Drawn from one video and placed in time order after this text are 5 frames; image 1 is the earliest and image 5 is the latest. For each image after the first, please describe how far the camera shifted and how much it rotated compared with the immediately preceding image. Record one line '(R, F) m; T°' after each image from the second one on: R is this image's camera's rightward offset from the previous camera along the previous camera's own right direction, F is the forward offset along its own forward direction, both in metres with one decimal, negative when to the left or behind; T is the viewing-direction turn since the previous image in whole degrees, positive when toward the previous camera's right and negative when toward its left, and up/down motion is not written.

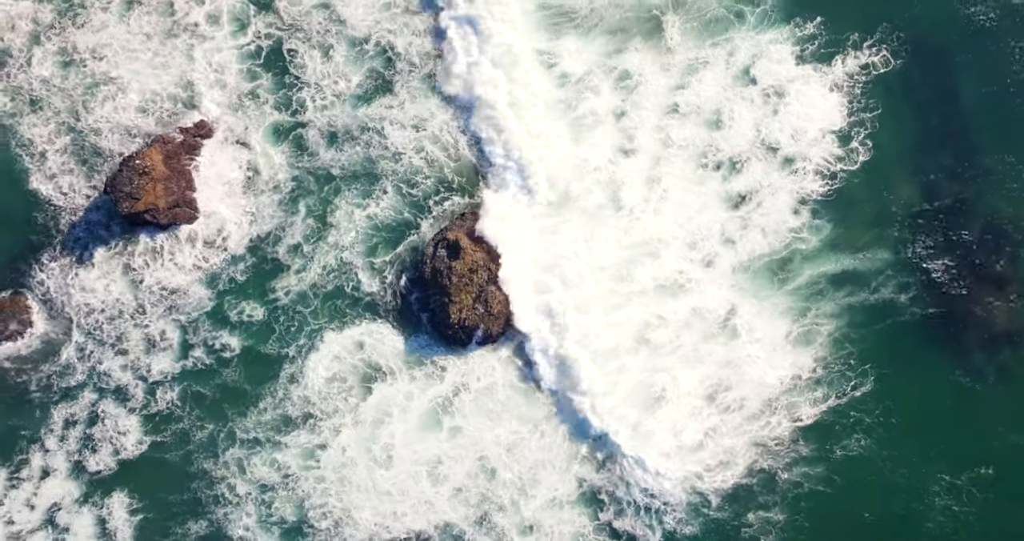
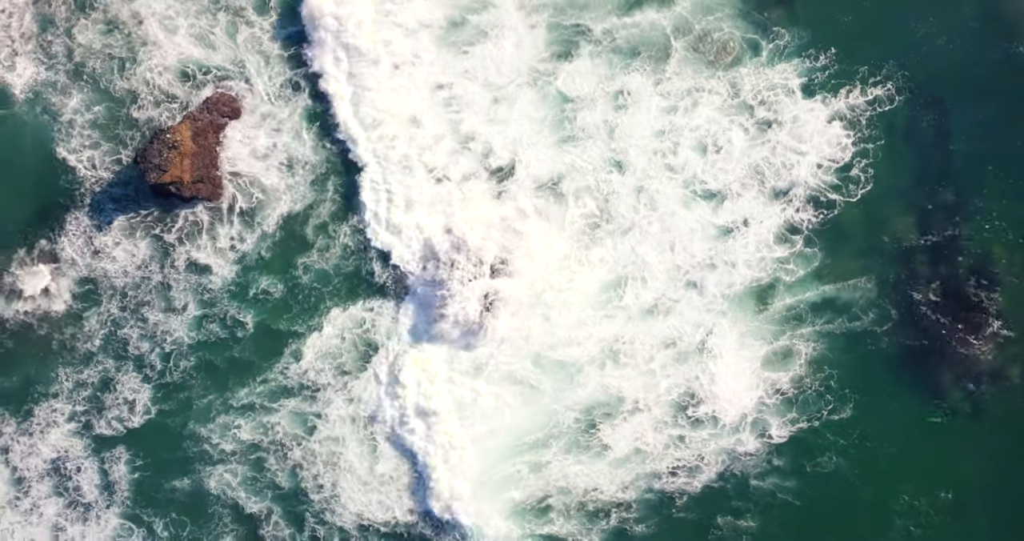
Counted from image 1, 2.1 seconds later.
(+0.4, -1.0) m; -1°
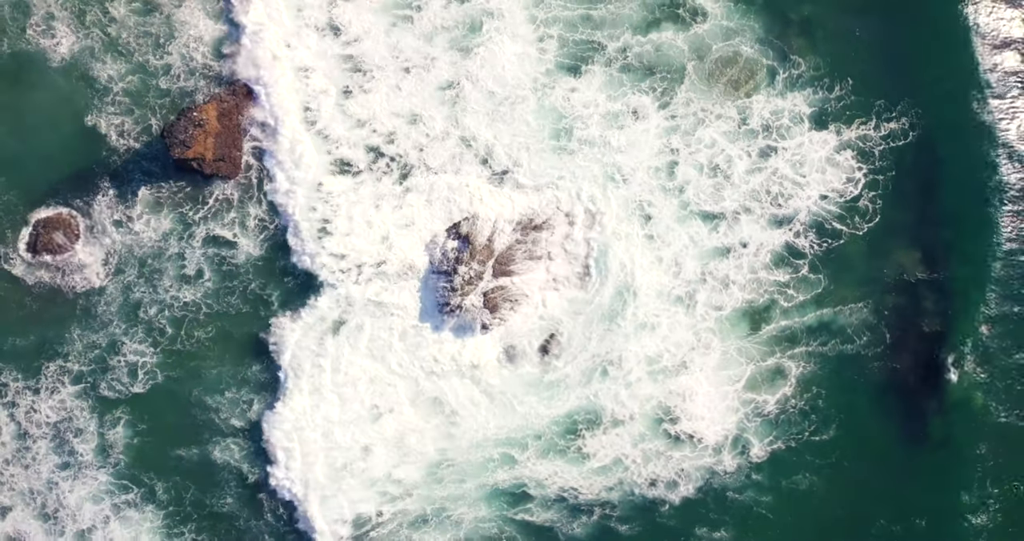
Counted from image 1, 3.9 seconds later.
(+0.2, -0.7) m; -1°
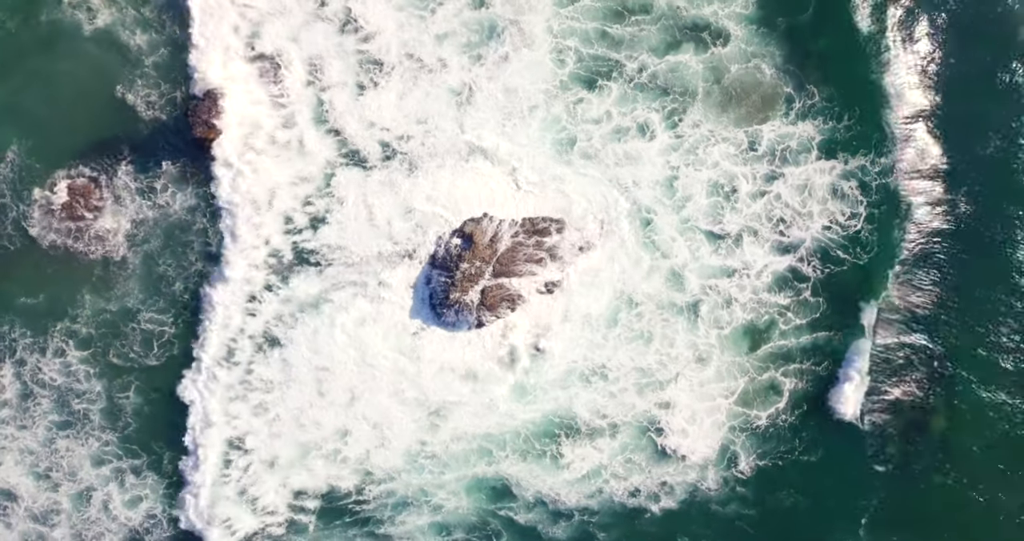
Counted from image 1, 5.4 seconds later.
(+0.2, -0.5) m; -1°
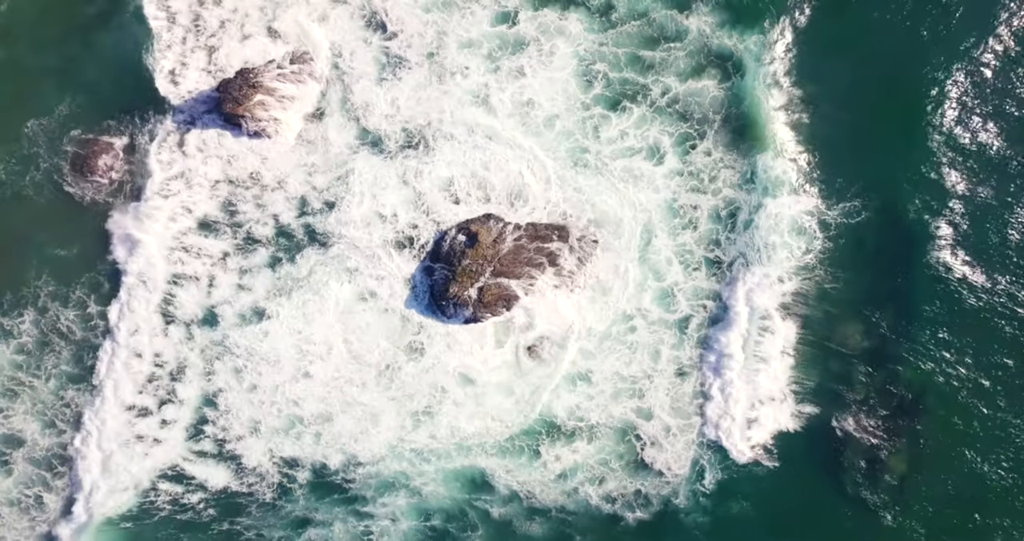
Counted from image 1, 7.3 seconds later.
(+0.5, -0.9) m; -1°
